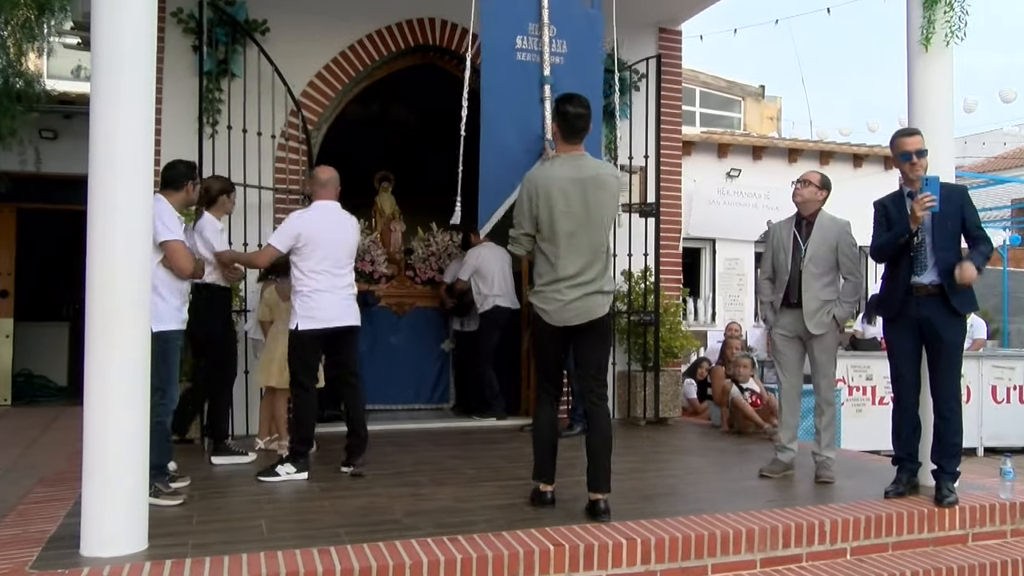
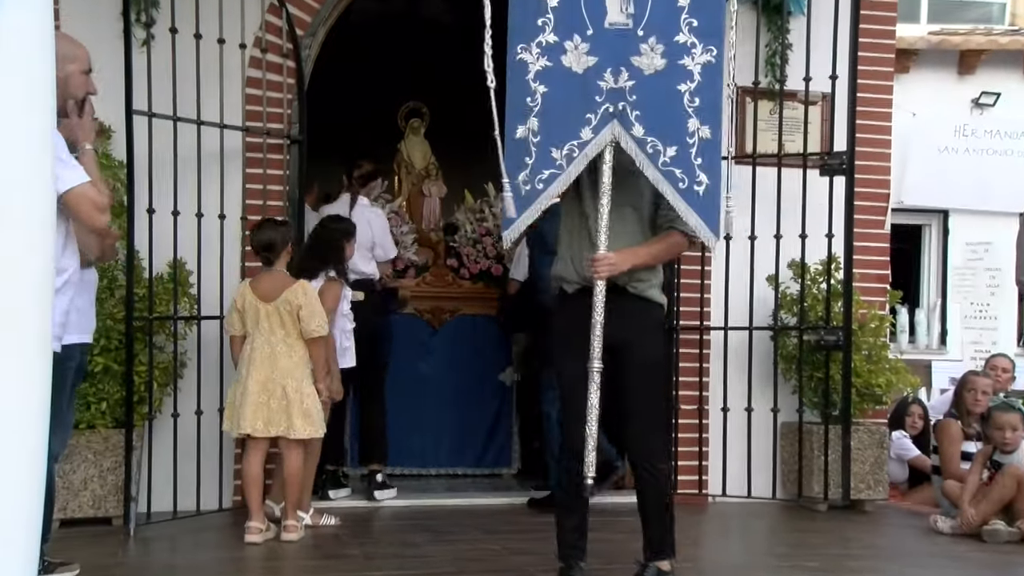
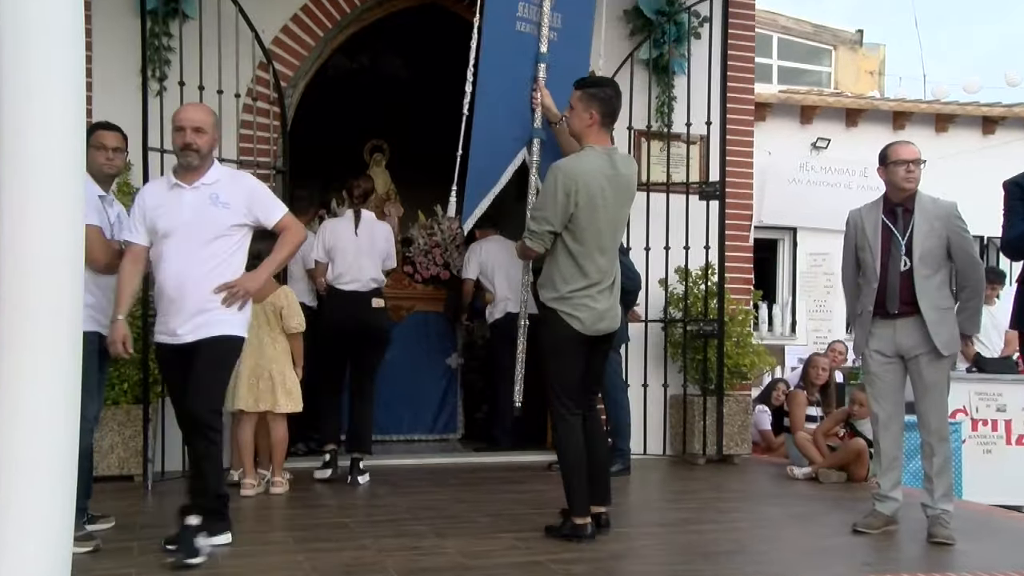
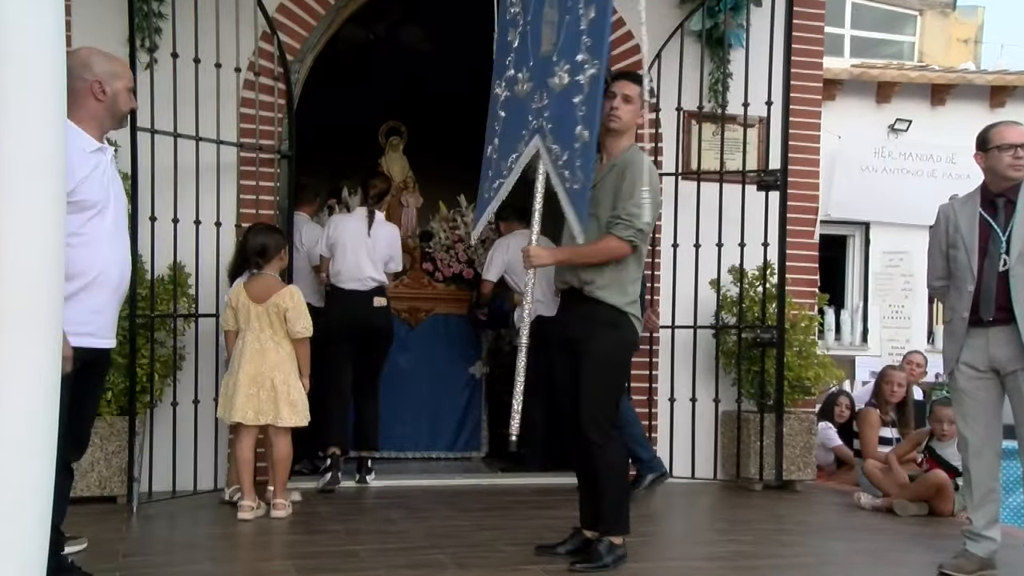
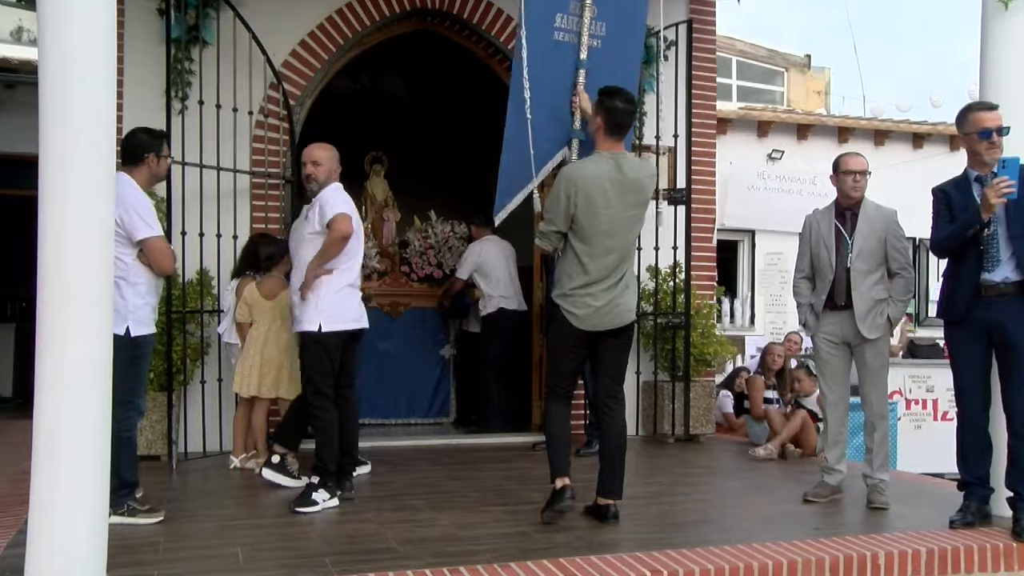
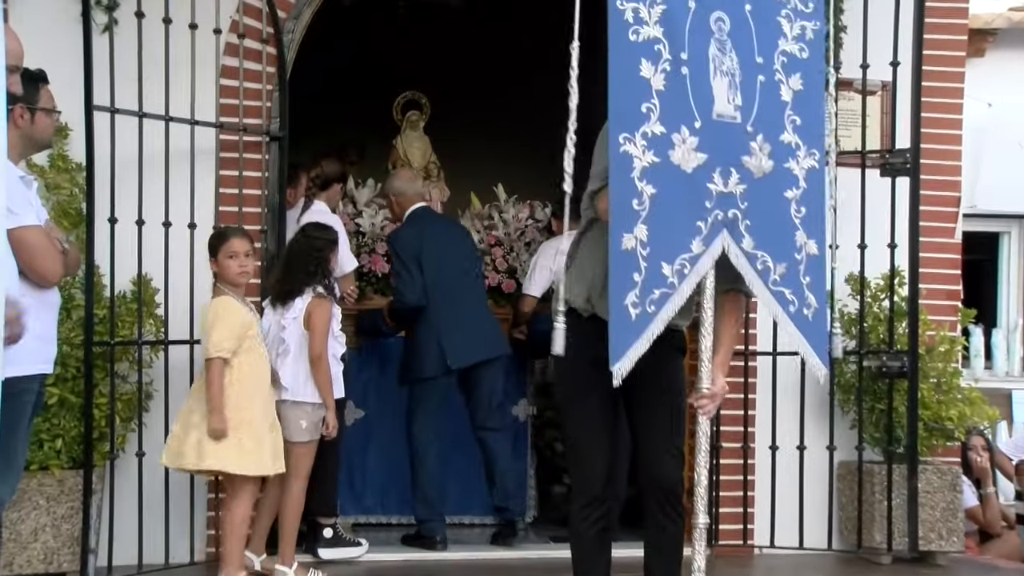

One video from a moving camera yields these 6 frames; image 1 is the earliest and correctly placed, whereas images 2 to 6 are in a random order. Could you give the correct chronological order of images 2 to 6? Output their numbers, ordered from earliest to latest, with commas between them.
5, 3, 4, 2, 6
